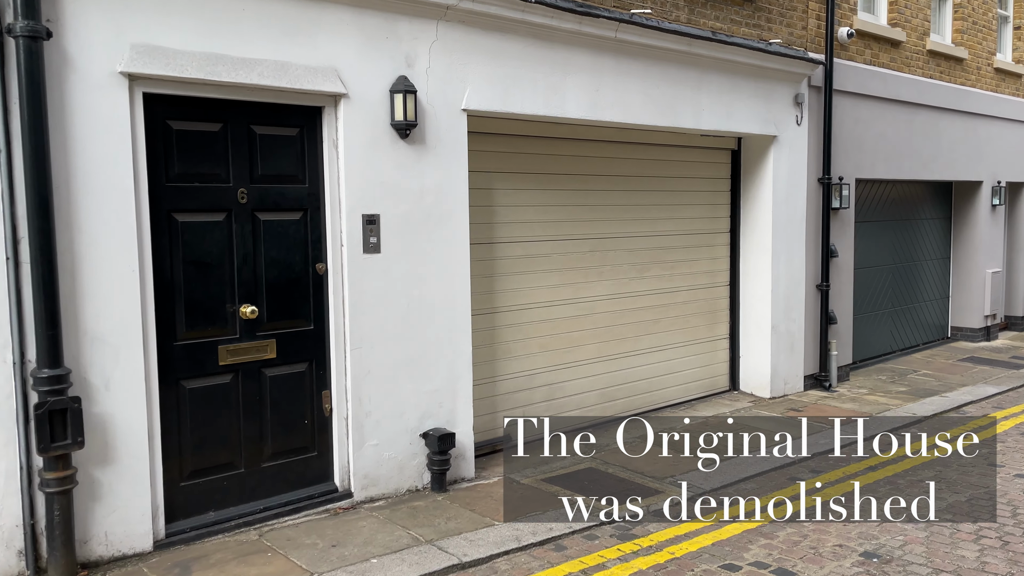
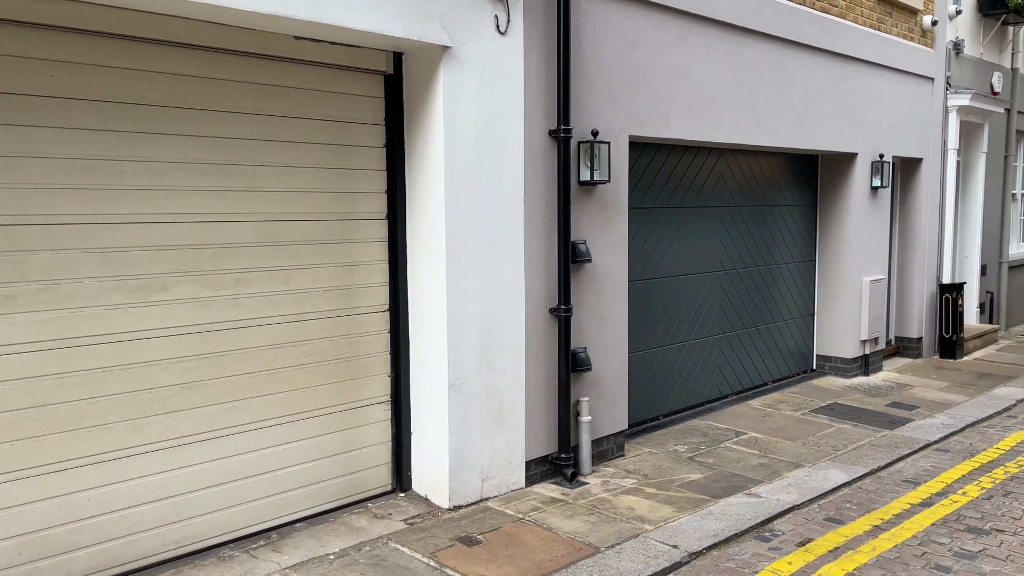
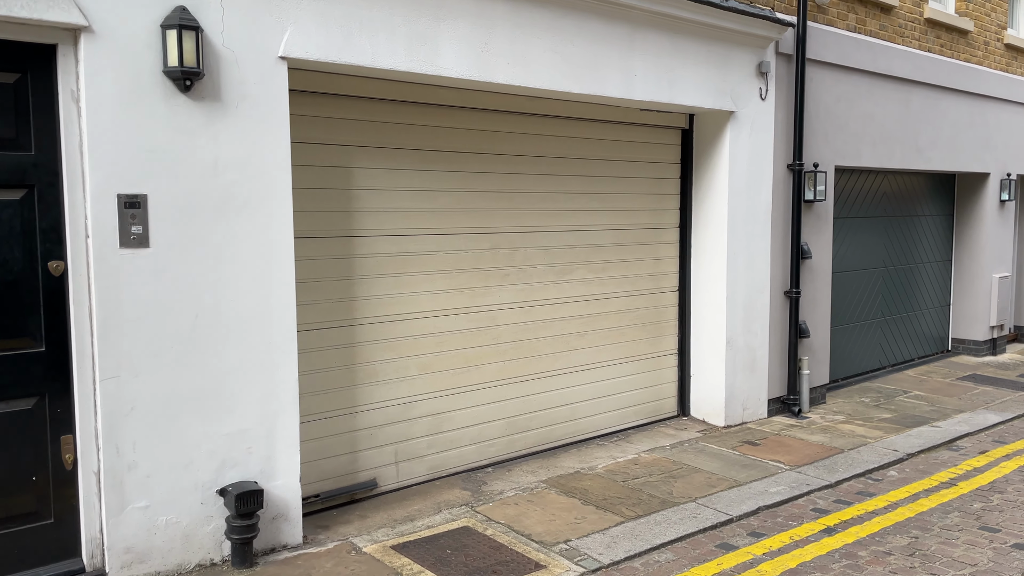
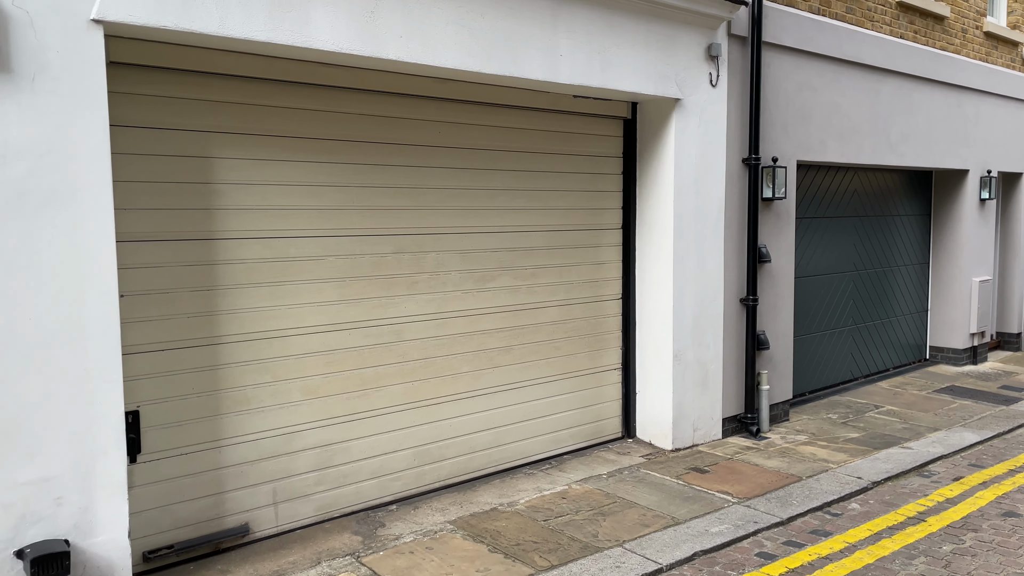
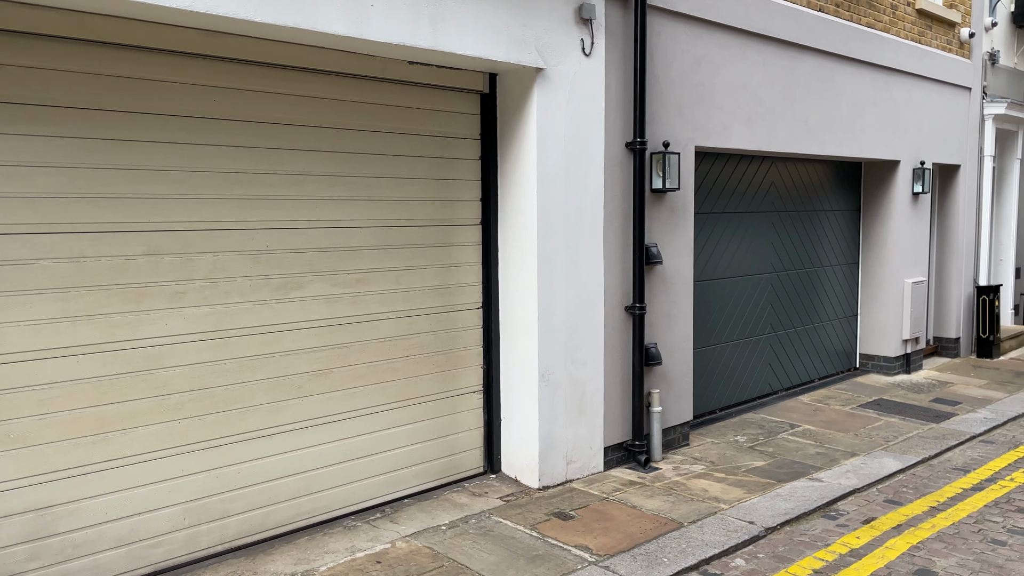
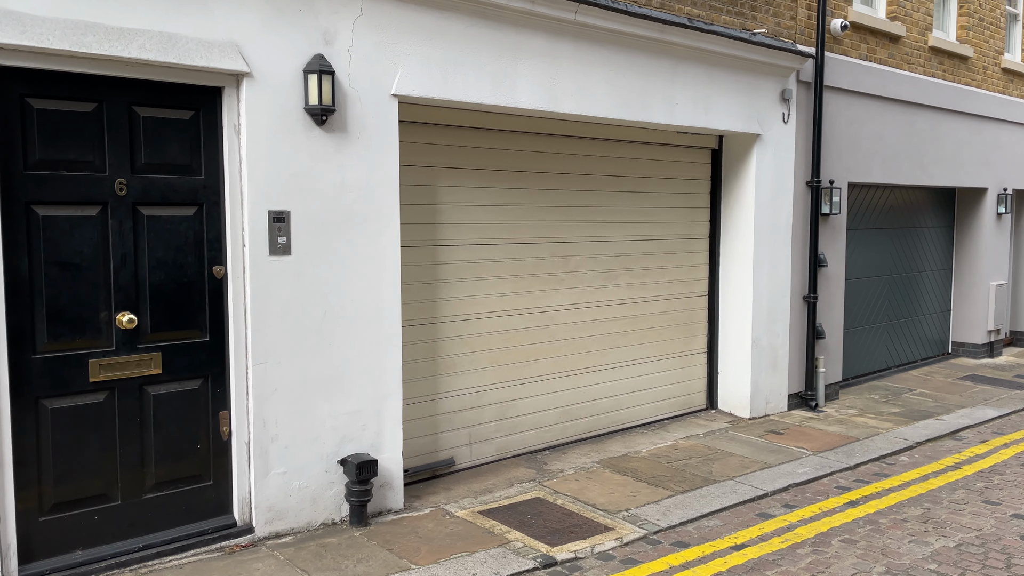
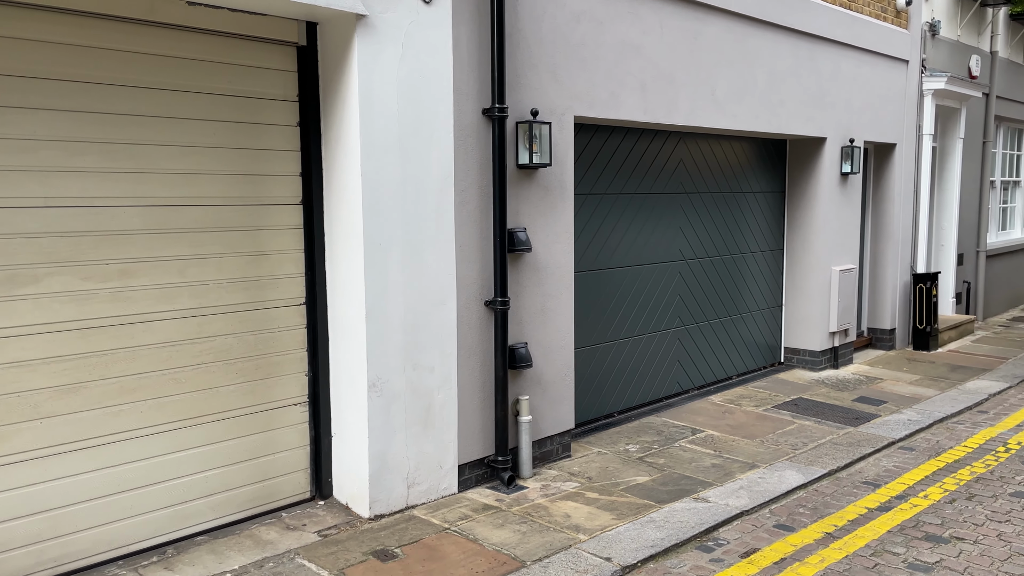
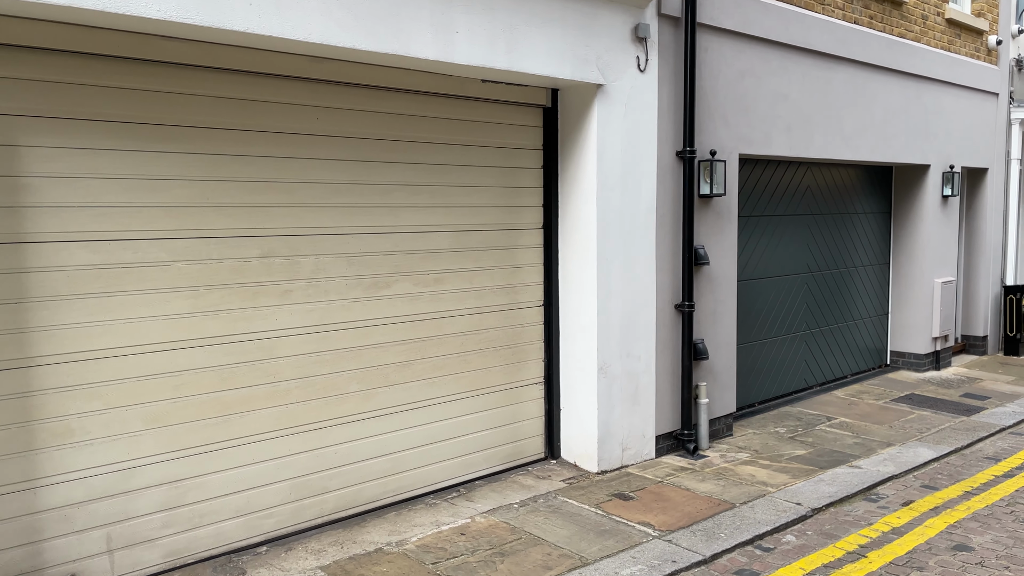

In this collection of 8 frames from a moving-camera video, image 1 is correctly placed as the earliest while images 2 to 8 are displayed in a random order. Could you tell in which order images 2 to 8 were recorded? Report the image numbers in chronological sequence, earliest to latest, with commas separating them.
6, 3, 4, 8, 5, 2, 7
